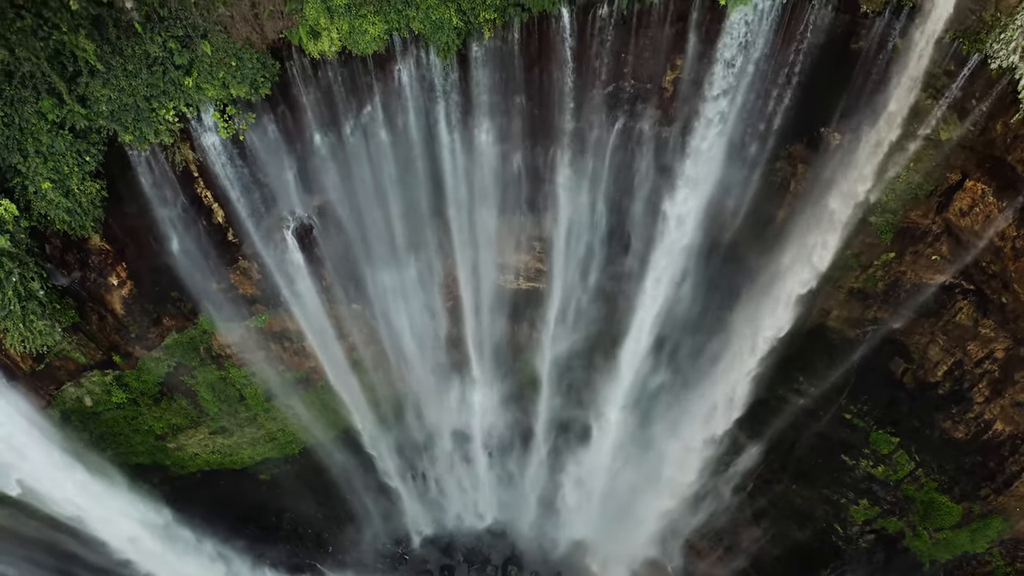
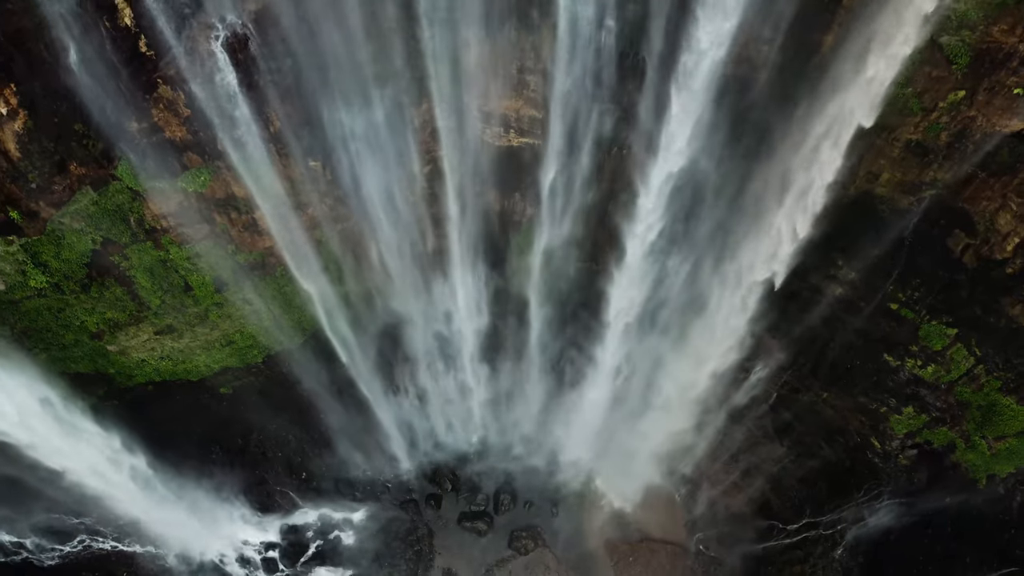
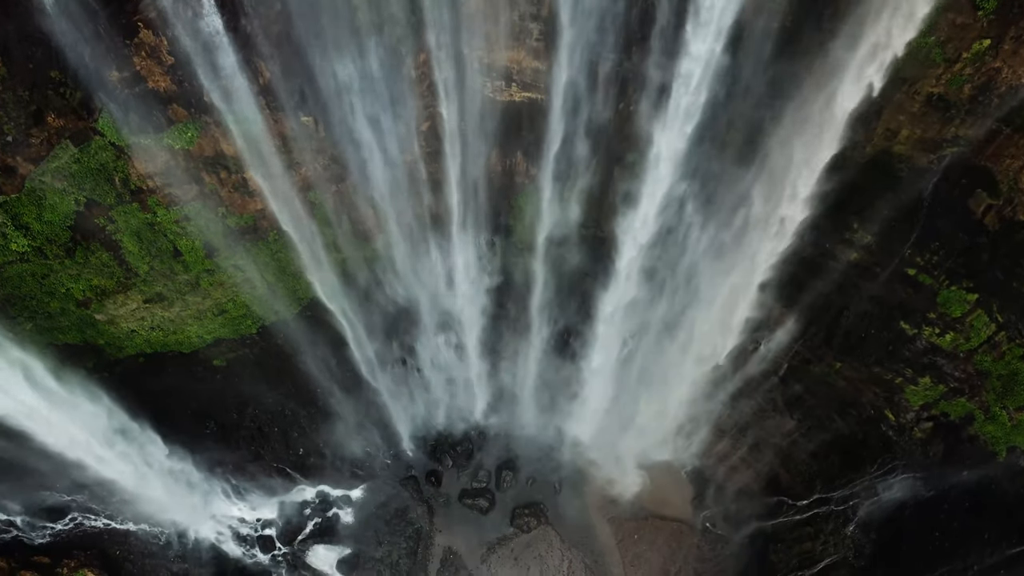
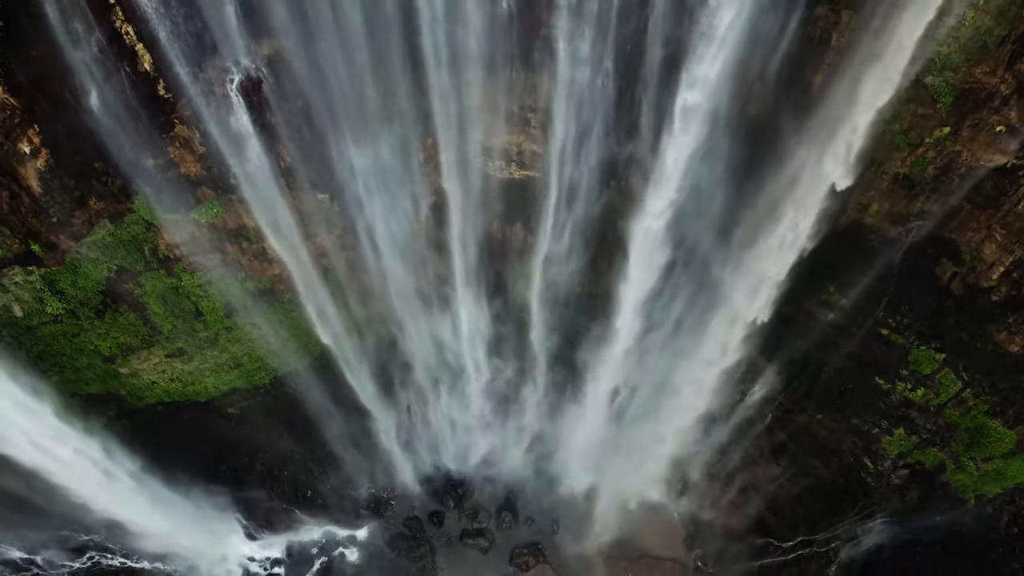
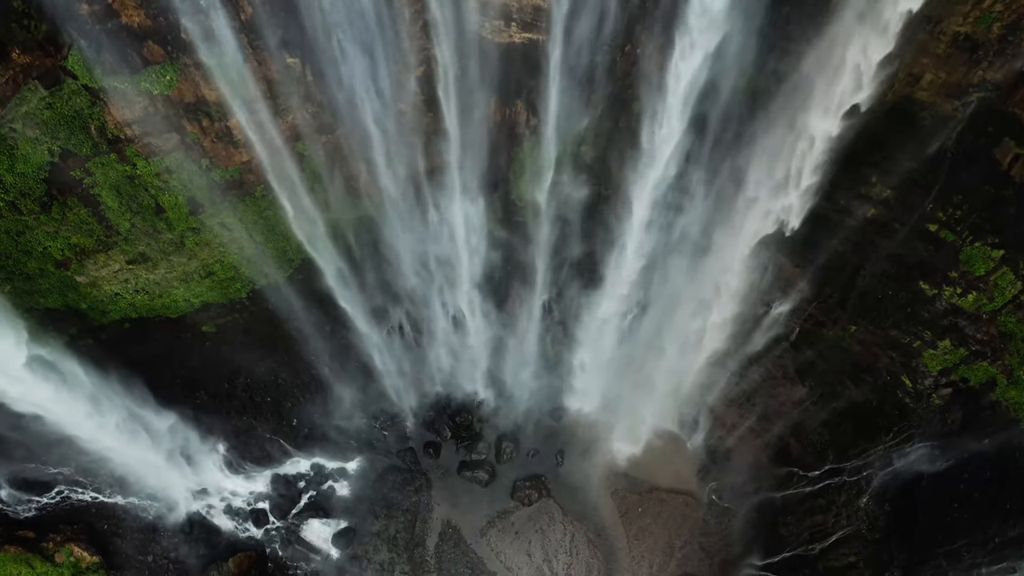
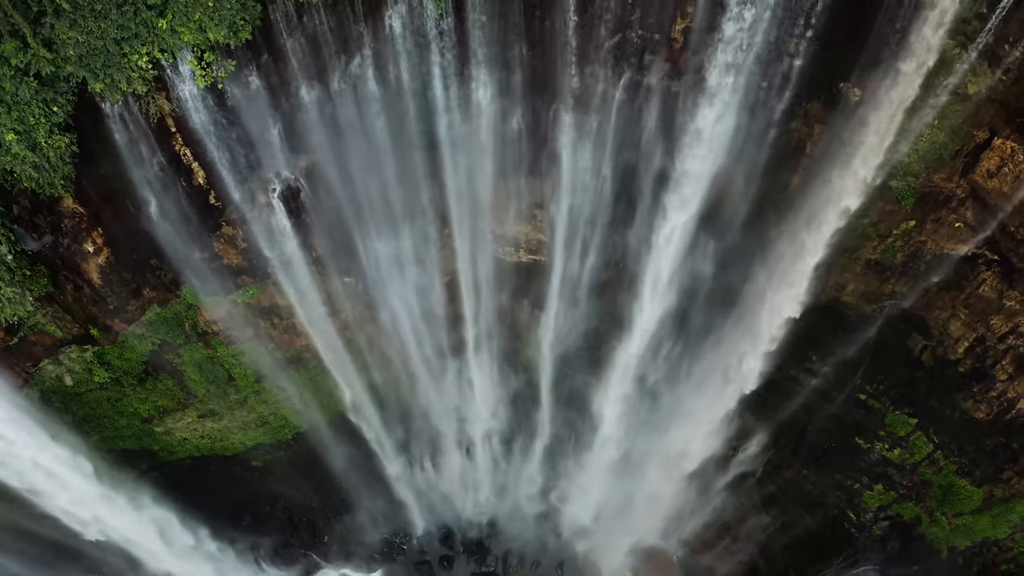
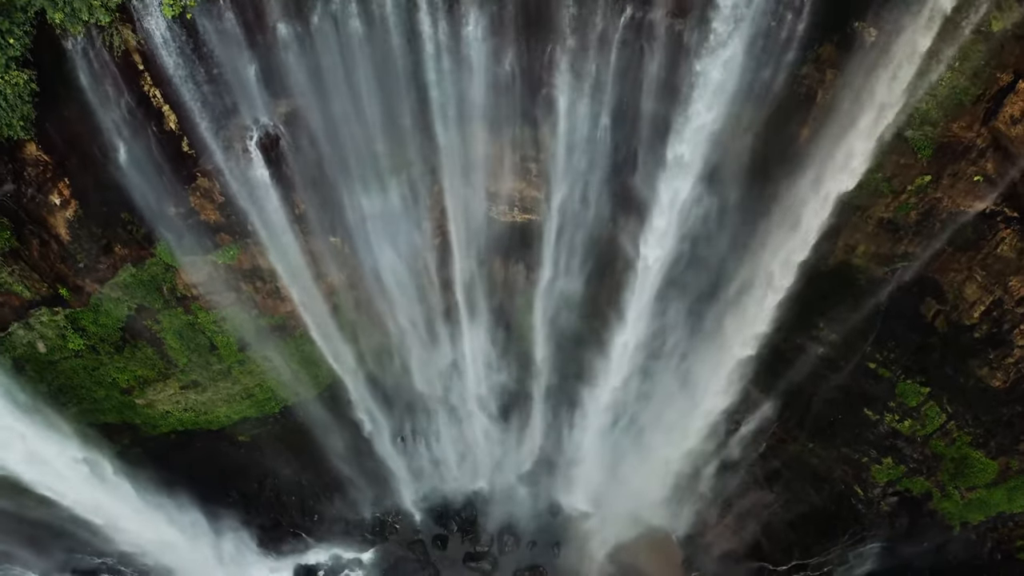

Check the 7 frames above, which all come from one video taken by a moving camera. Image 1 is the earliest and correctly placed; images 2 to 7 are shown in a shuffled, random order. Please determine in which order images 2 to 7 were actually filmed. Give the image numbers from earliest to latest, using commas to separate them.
6, 7, 4, 2, 3, 5
